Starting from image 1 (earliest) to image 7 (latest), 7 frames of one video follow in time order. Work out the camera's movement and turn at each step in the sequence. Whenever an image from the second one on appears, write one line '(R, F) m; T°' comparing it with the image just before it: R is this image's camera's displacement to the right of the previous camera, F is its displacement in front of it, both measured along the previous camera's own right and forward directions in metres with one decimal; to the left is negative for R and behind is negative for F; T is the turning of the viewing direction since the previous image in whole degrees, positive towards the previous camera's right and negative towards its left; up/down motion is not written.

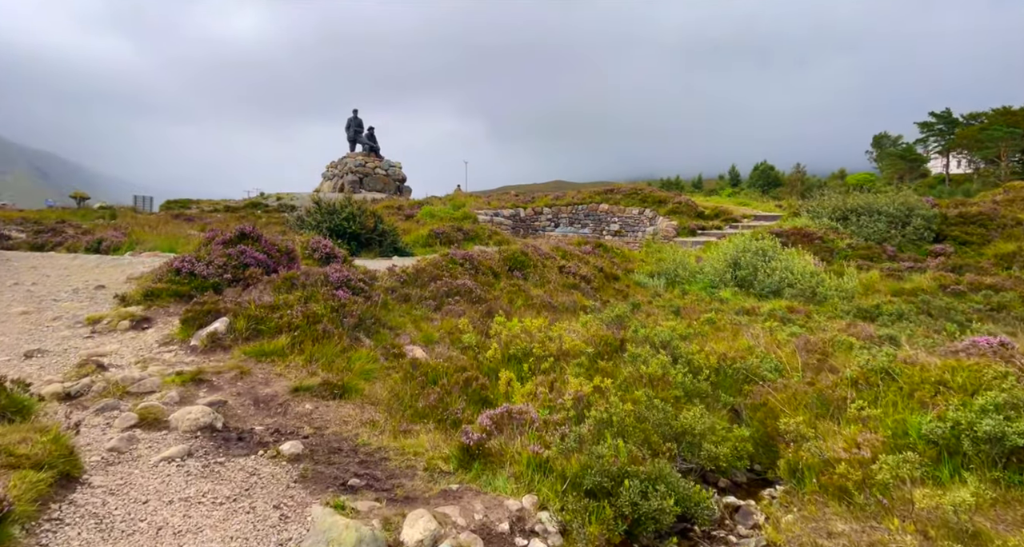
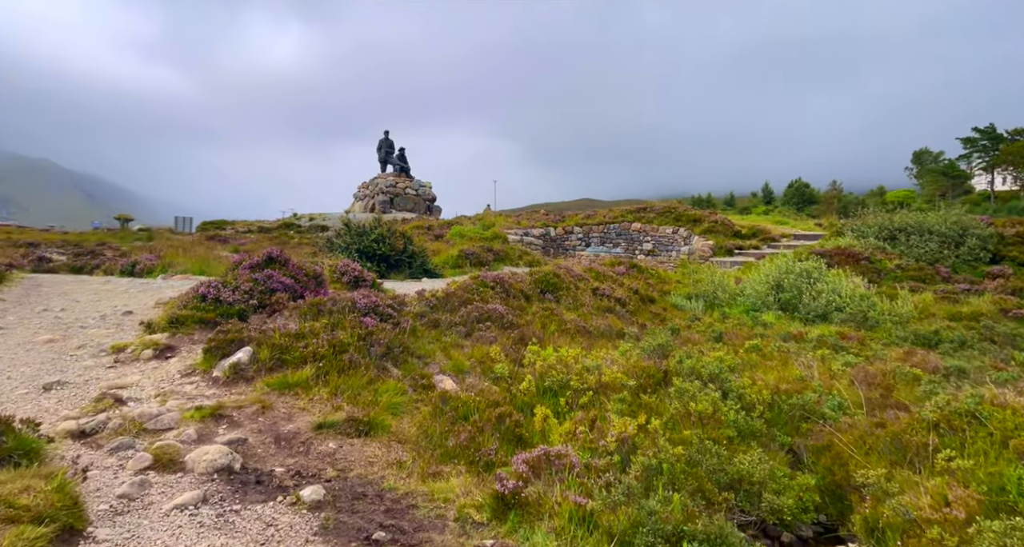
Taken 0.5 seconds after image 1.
(-0.1, +0.4) m; -3°
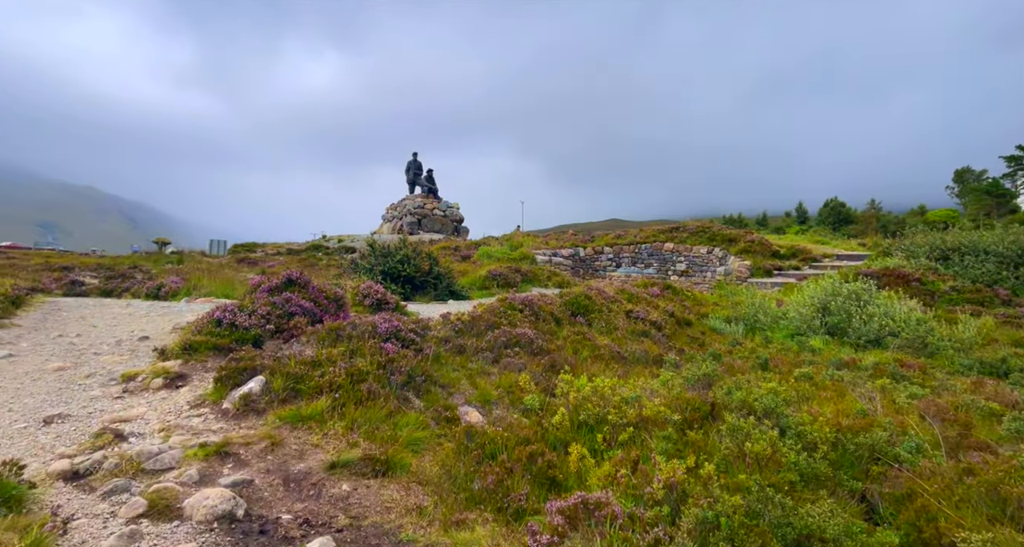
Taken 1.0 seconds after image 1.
(-0.1, +0.5) m; -3°
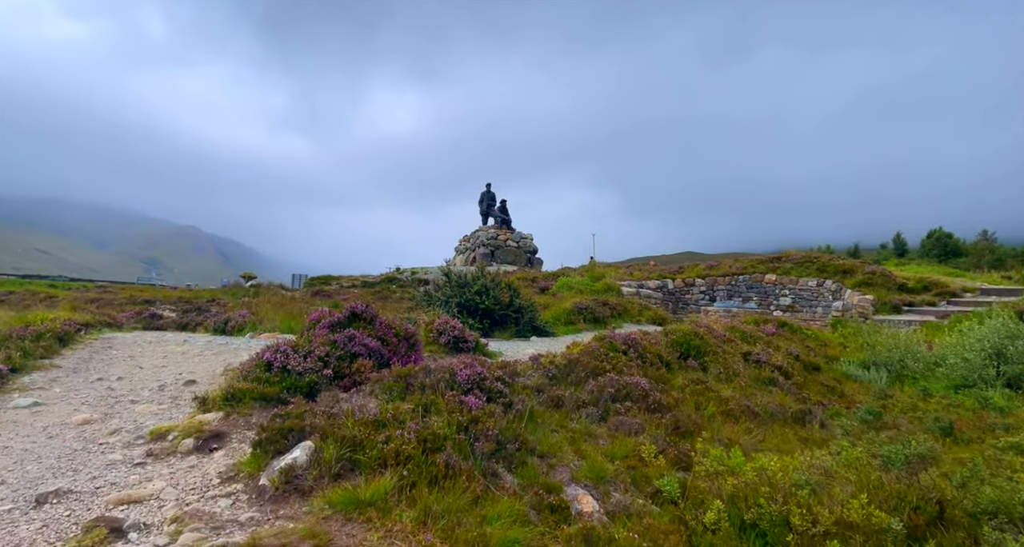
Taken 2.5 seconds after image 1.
(-0.5, +1.4) m; -8°
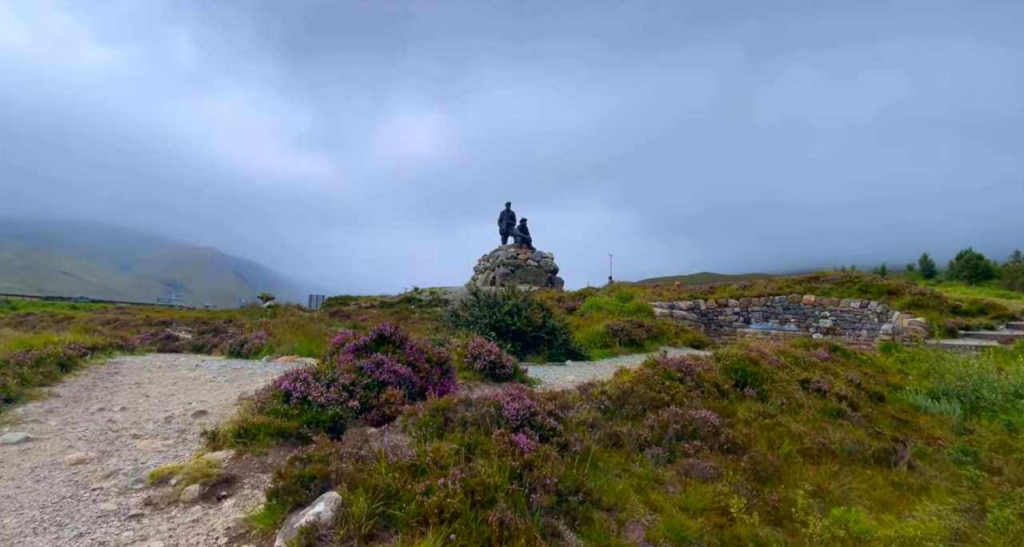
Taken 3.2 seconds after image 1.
(-0.4, +0.7) m; -2°
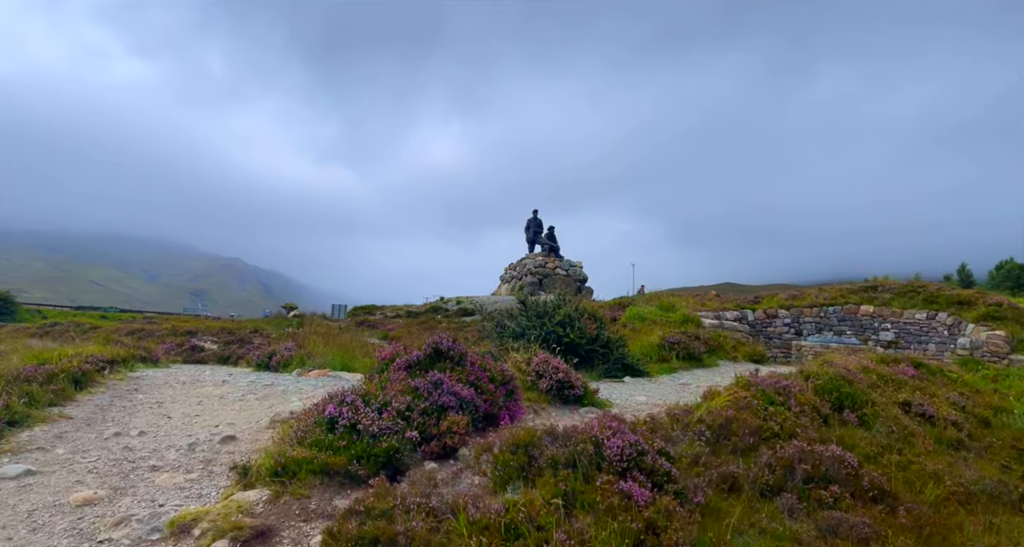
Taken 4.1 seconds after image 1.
(-0.6, +0.9) m; -2°
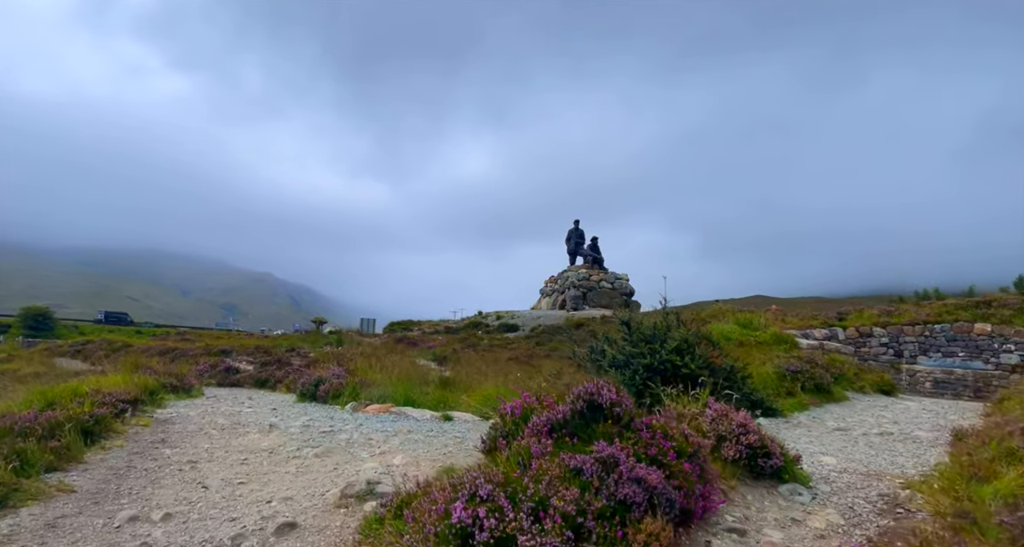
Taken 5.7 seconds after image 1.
(-1.1, +1.6) m; -3°
